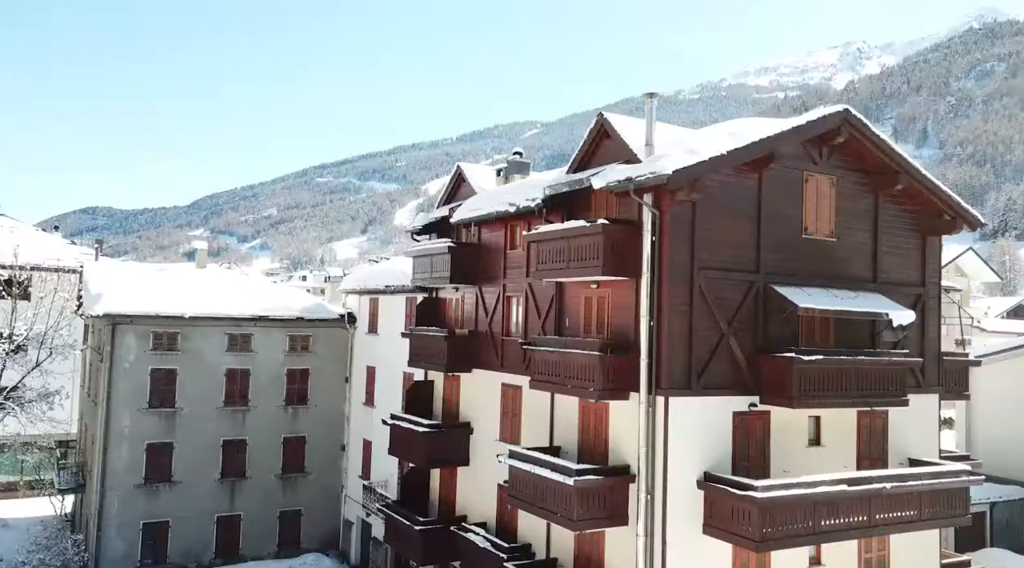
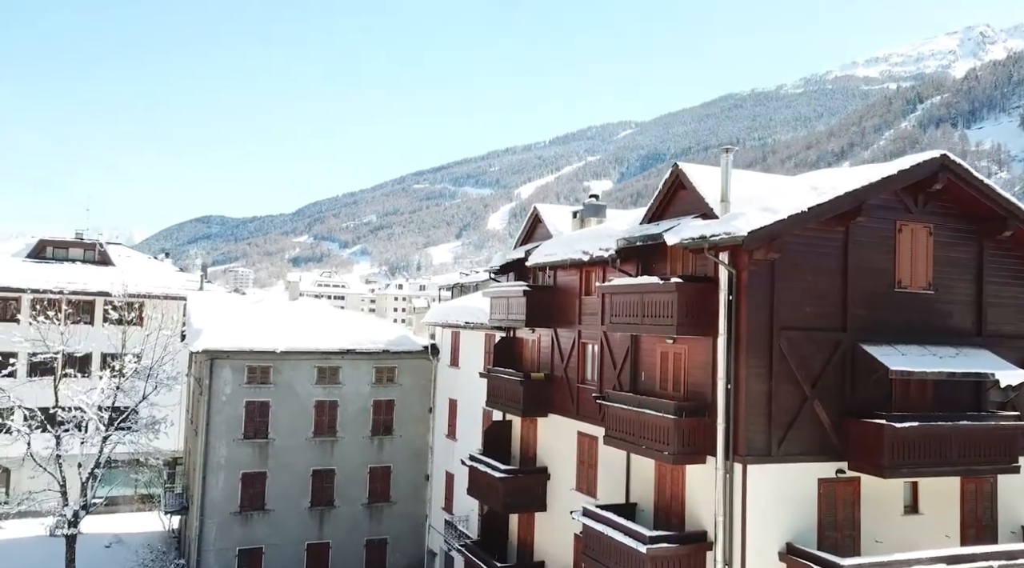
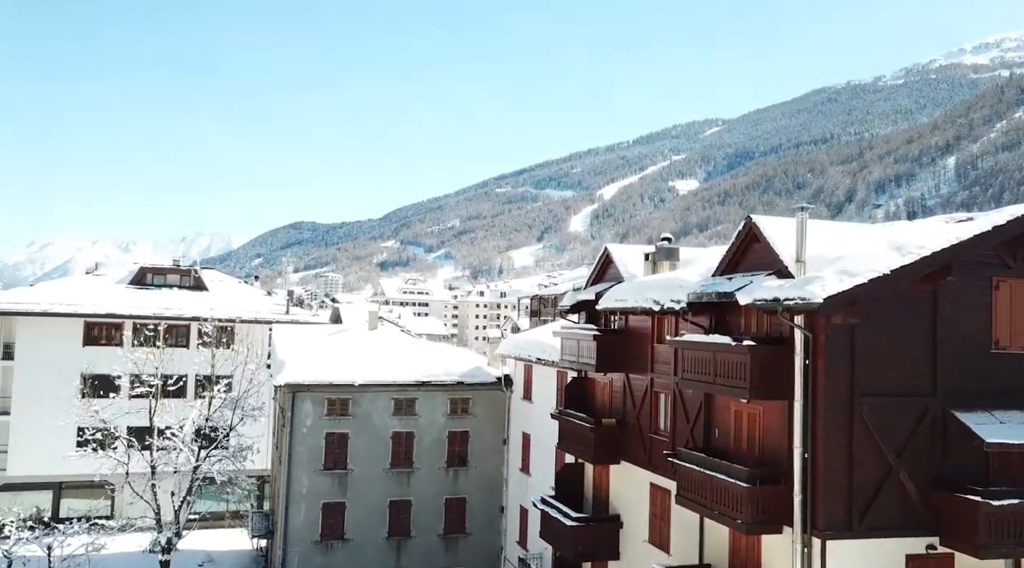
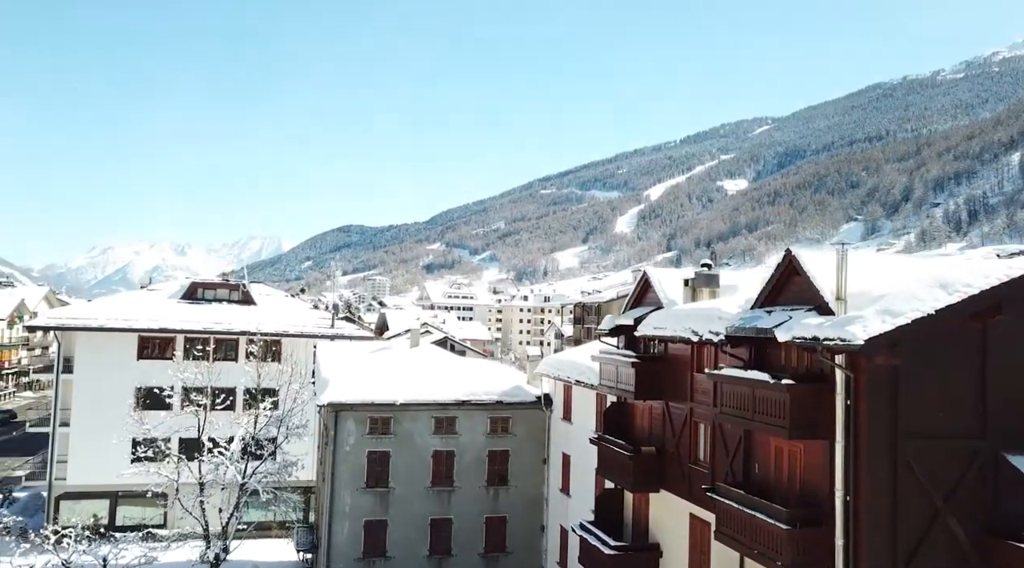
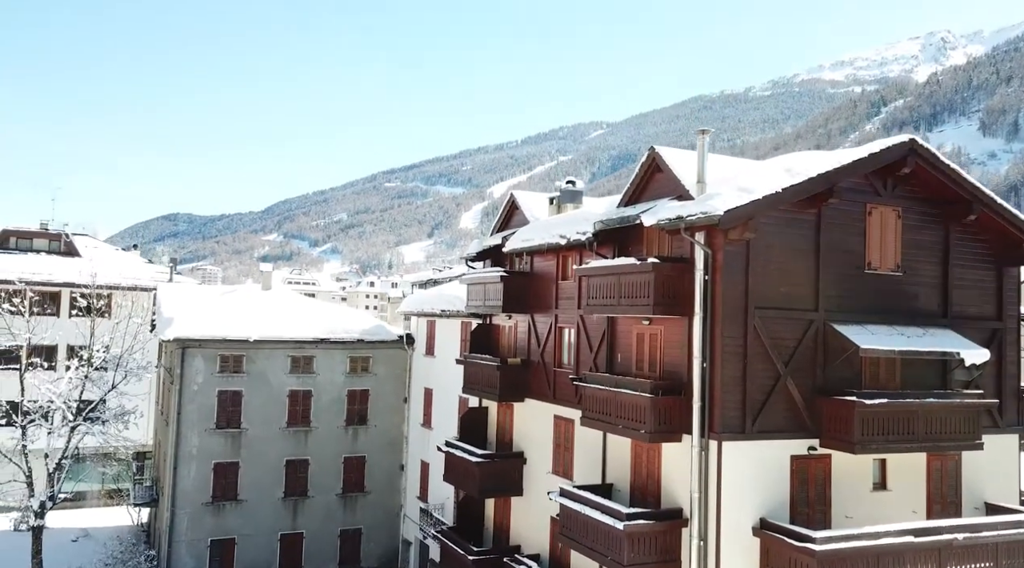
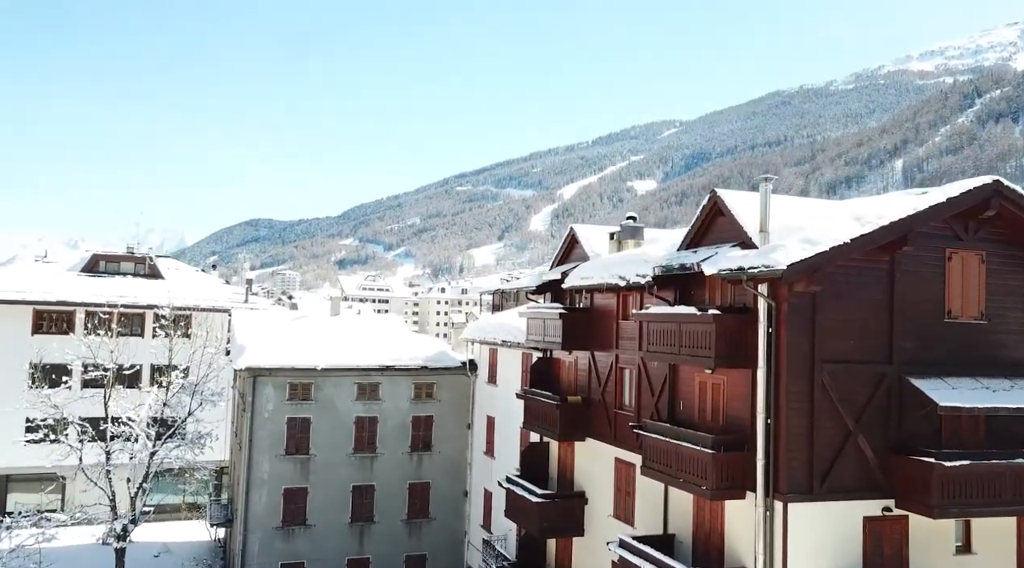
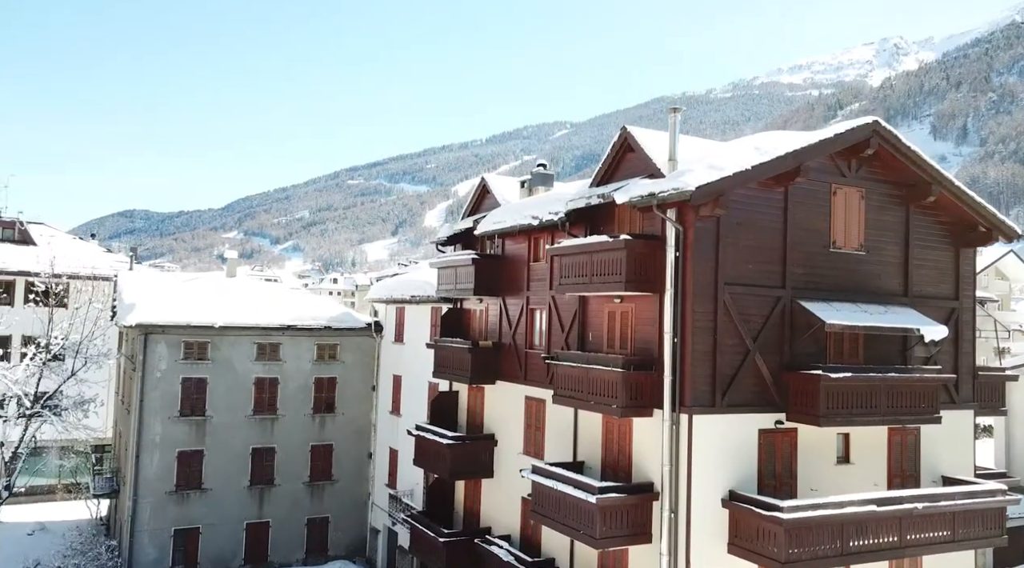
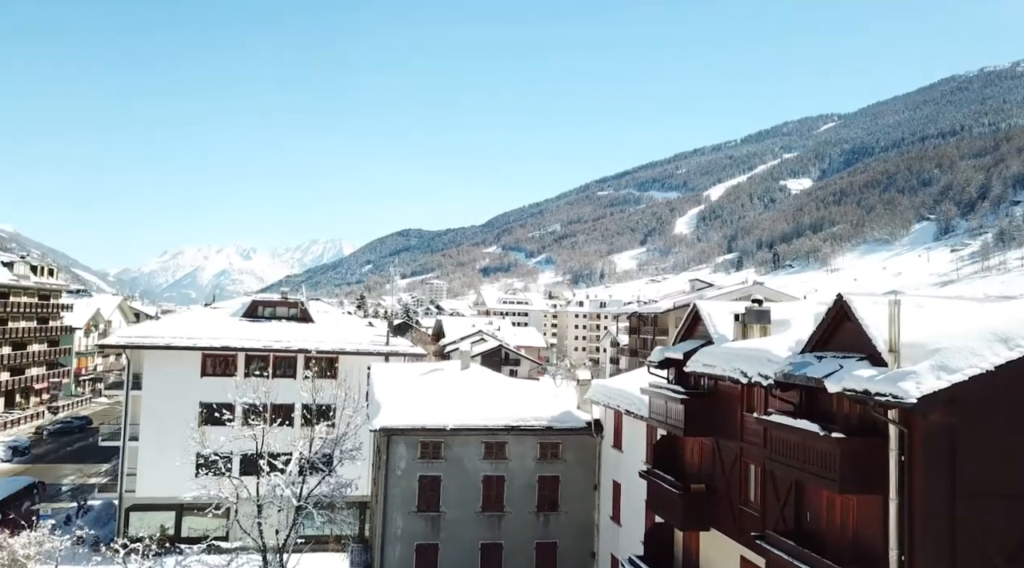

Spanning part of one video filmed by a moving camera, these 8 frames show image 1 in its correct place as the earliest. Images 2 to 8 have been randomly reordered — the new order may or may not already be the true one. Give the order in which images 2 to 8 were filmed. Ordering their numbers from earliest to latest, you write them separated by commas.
7, 5, 2, 6, 3, 4, 8
